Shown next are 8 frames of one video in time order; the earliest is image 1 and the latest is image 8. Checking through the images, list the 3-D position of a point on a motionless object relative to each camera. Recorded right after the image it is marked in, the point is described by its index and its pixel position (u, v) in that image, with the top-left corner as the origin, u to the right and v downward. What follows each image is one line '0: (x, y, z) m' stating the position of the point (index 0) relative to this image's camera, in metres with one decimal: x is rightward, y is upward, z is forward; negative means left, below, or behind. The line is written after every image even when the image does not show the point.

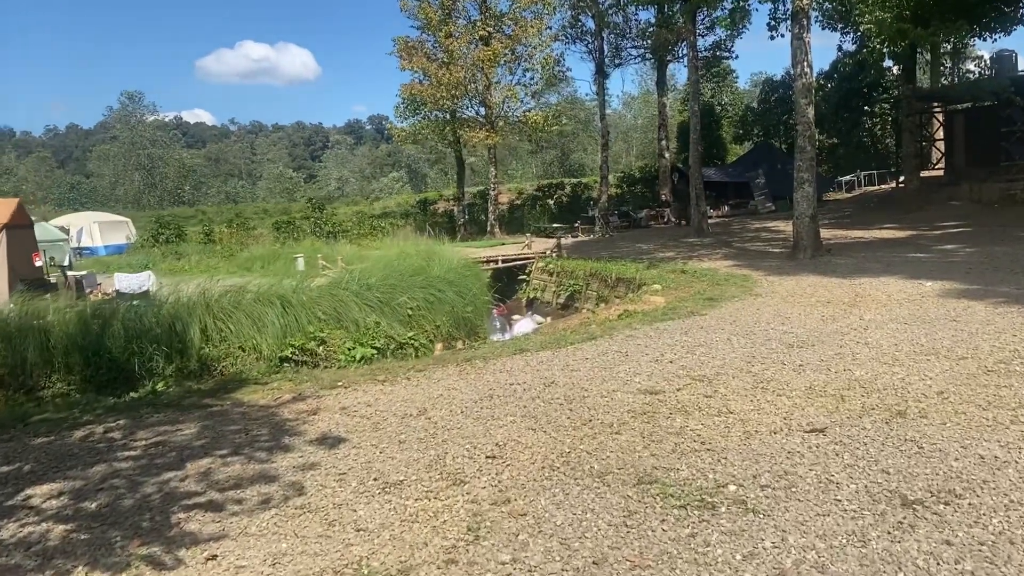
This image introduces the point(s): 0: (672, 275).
0: (+2.5, +0.2, +13.4) m
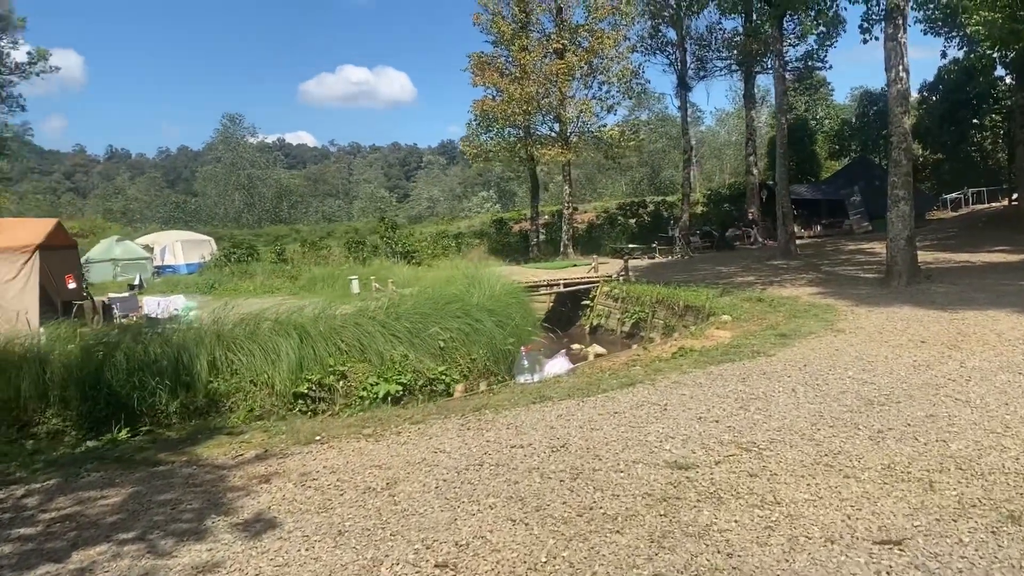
0: (+3.2, -0.2, +12.0) m
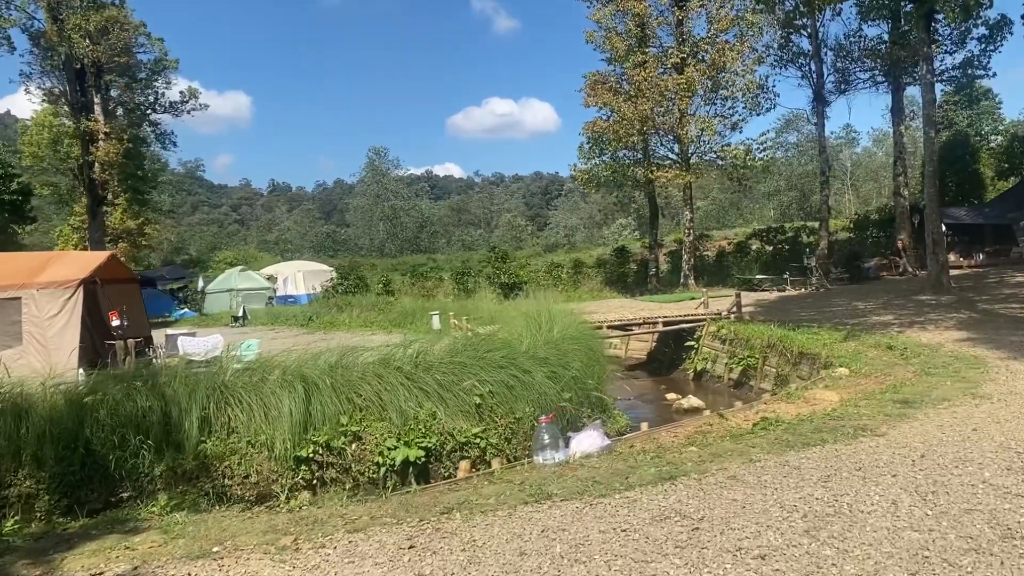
0: (+4.1, -0.7, +9.8) m
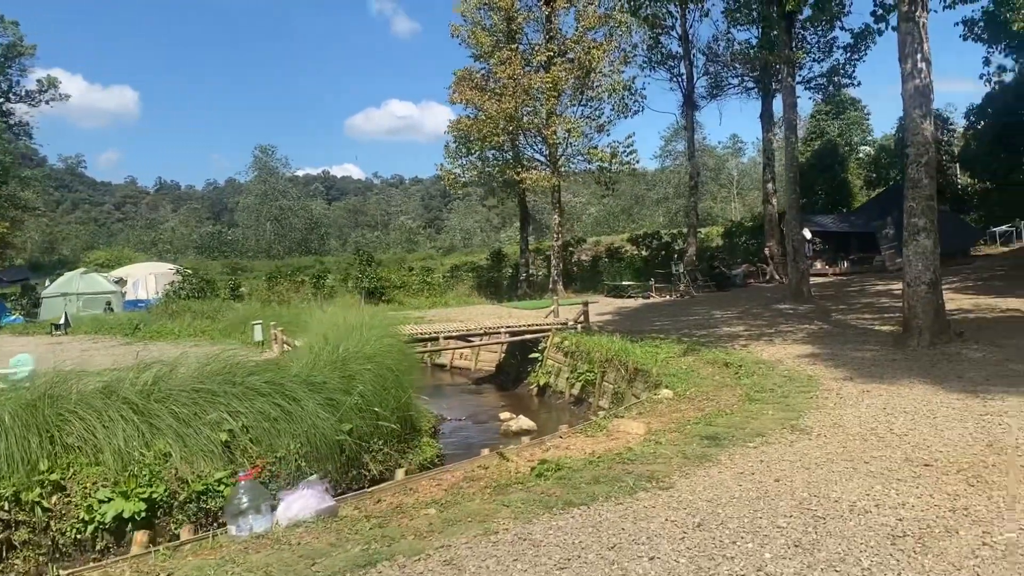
0: (+2.0, -0.8, +8.9) m
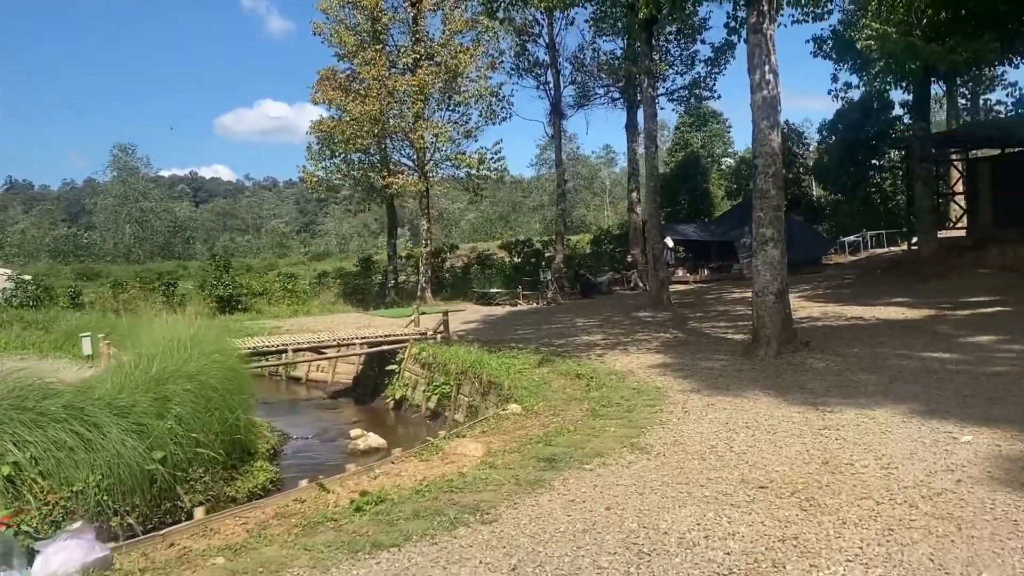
0: (+0.5, -0.9, +8.7) m
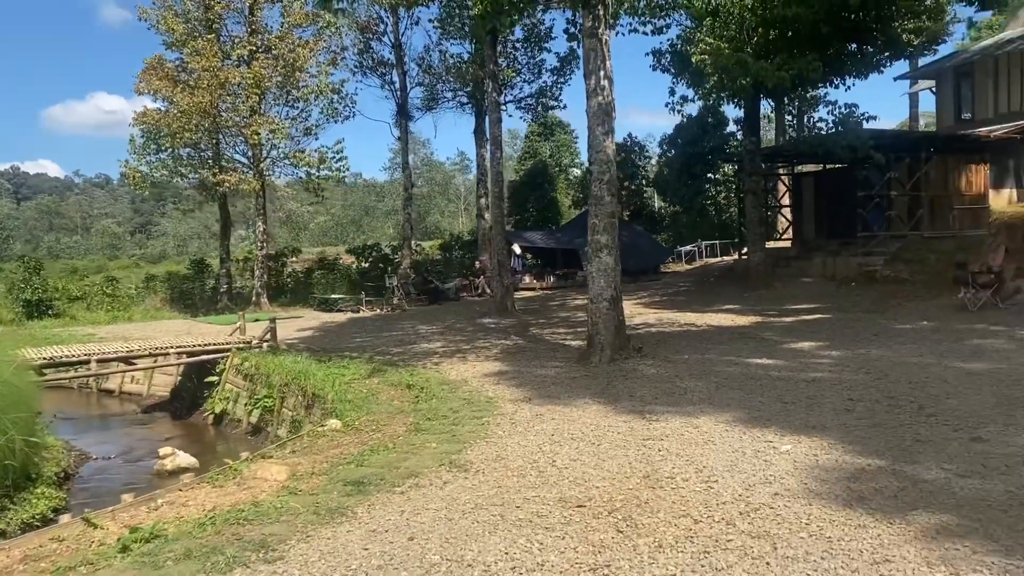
0: (-1.2, -1.0, +8.2) m
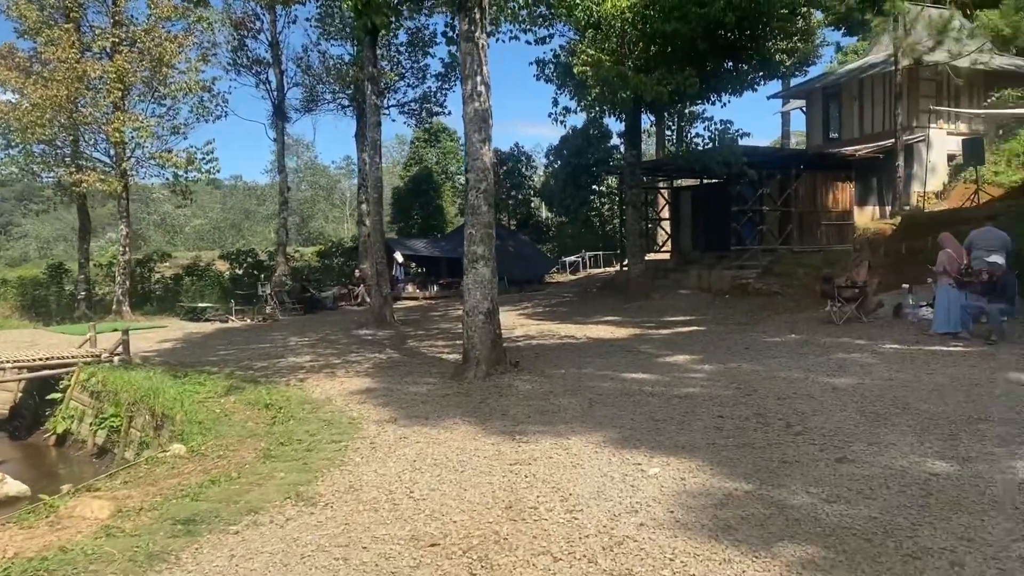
0: (-2.3, -1.1, +7.6) m
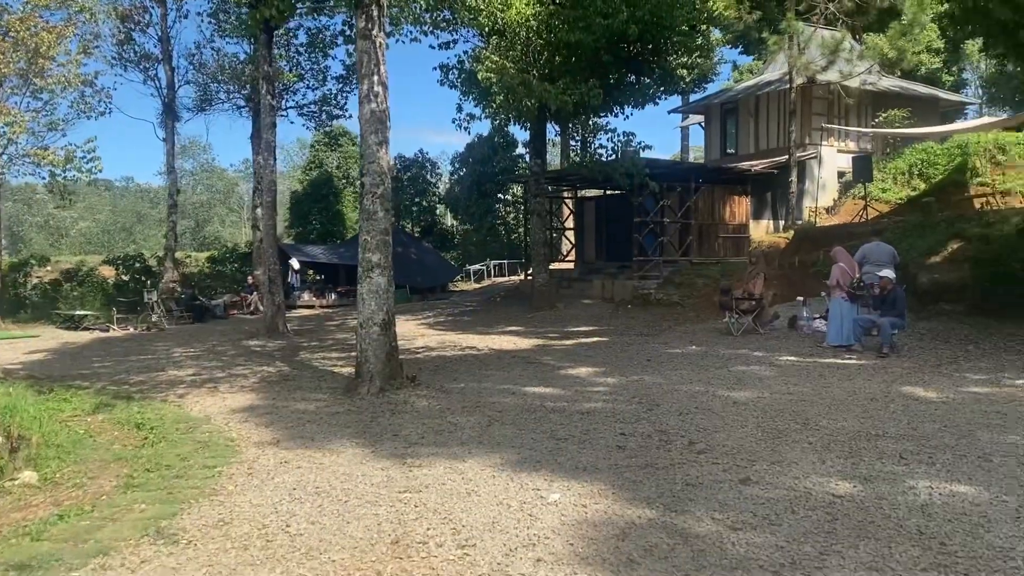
0: (-3.2, -1.1, +7.0) m
